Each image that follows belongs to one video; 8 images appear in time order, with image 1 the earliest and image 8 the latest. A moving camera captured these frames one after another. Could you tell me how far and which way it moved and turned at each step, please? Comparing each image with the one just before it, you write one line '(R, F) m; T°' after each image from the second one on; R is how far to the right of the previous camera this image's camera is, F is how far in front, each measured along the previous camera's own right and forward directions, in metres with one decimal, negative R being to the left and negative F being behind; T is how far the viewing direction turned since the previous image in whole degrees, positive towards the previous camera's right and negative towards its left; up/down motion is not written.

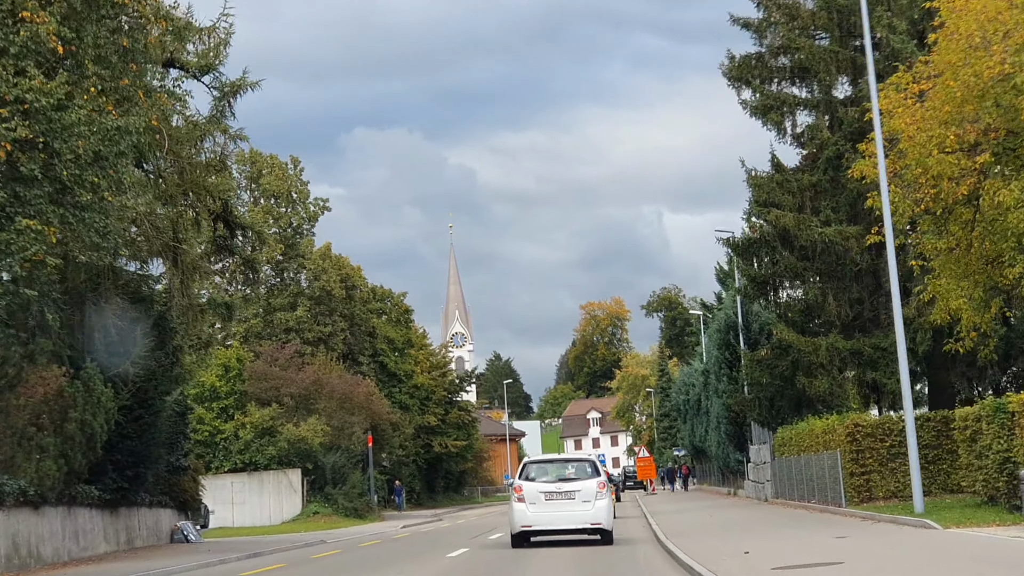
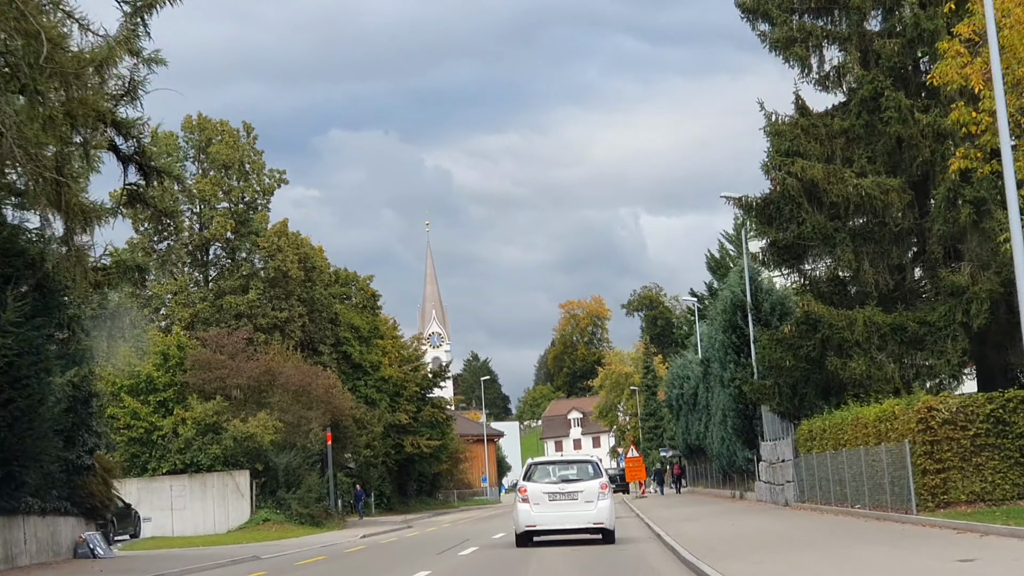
(0.0, +5.2) m; +1°
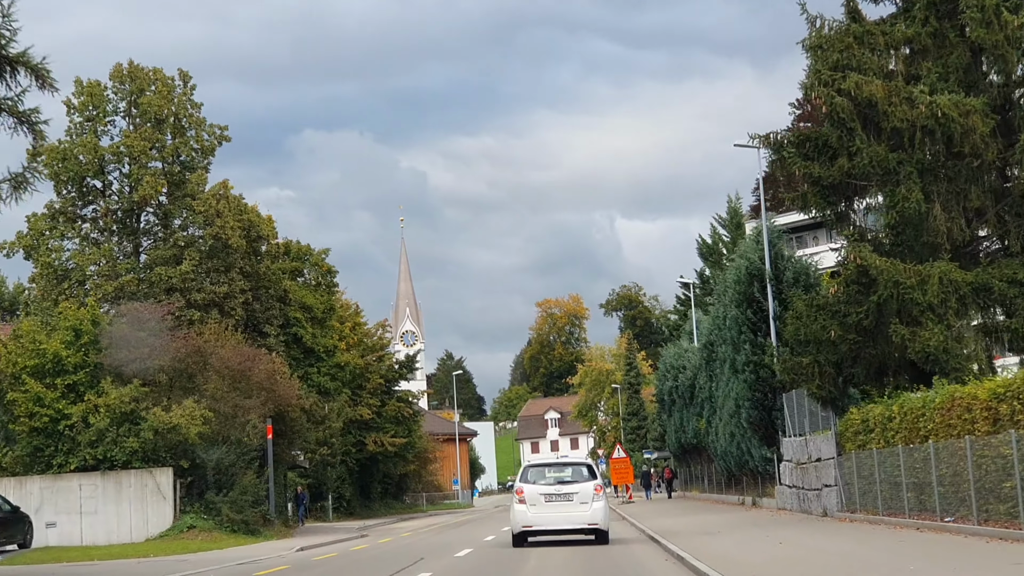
(+0.1, +6.0) m; +1°
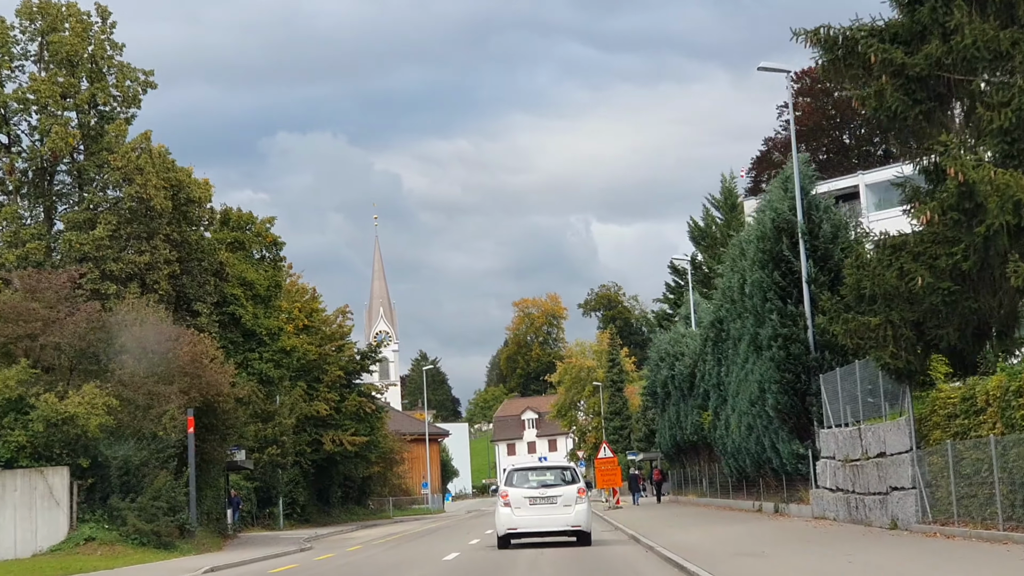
(+0.1, +5.9) m; +1°
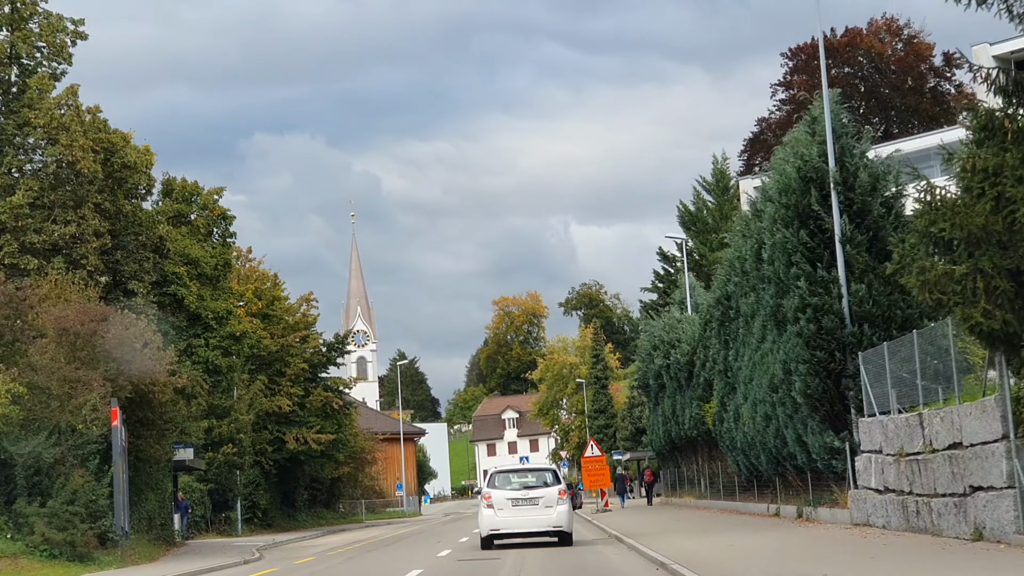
(+0.1, +4.0) m; +1°
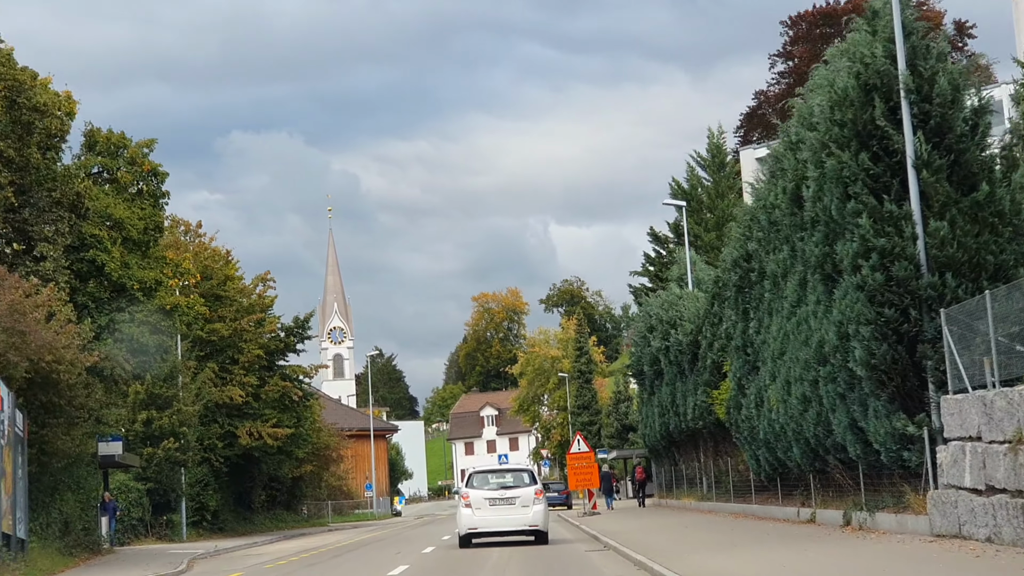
(+0.1, +4.7) m; +1°
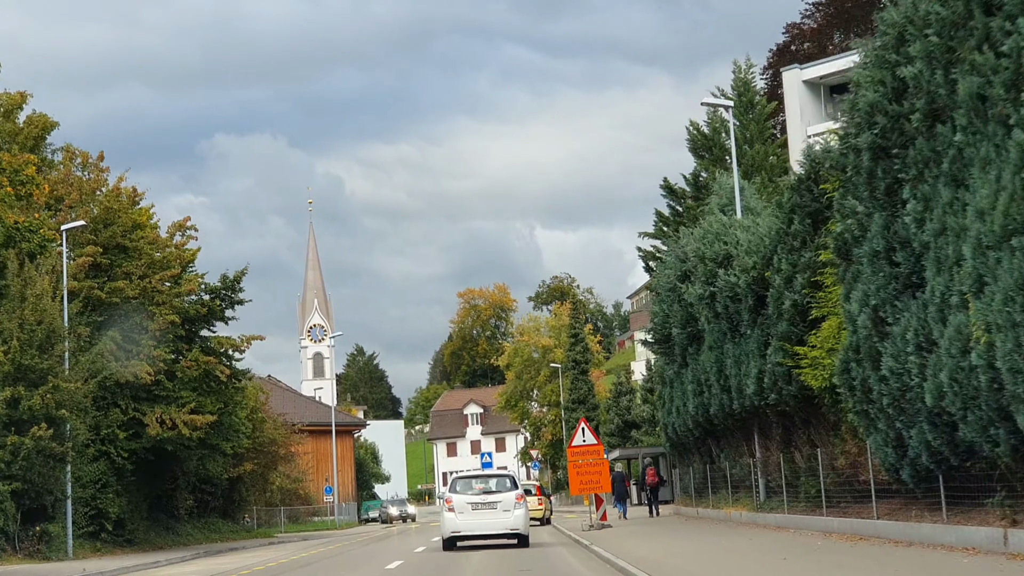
(+0.1, +9.4) m; 0°
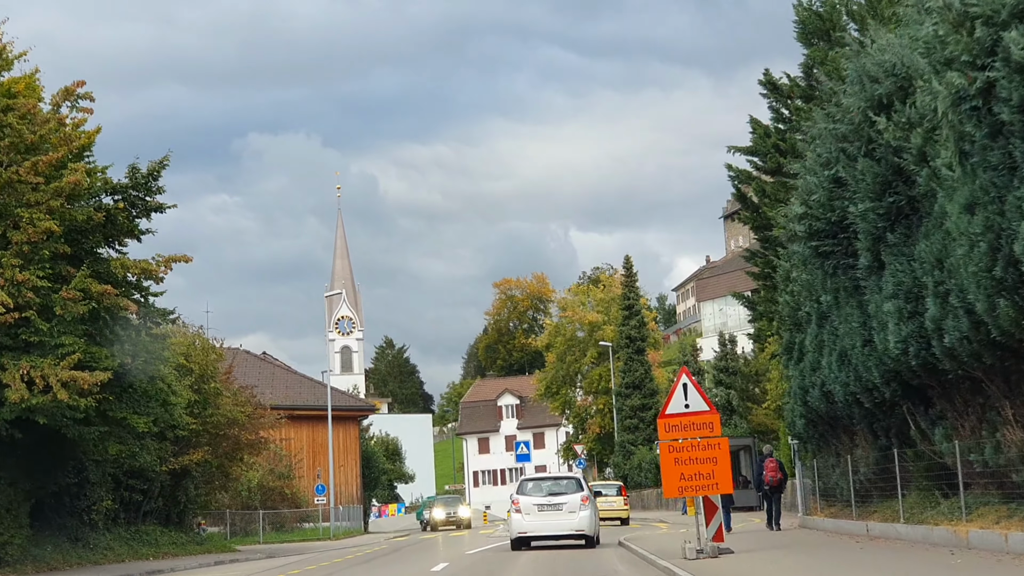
(-0.2, +11.8) m; -1°
